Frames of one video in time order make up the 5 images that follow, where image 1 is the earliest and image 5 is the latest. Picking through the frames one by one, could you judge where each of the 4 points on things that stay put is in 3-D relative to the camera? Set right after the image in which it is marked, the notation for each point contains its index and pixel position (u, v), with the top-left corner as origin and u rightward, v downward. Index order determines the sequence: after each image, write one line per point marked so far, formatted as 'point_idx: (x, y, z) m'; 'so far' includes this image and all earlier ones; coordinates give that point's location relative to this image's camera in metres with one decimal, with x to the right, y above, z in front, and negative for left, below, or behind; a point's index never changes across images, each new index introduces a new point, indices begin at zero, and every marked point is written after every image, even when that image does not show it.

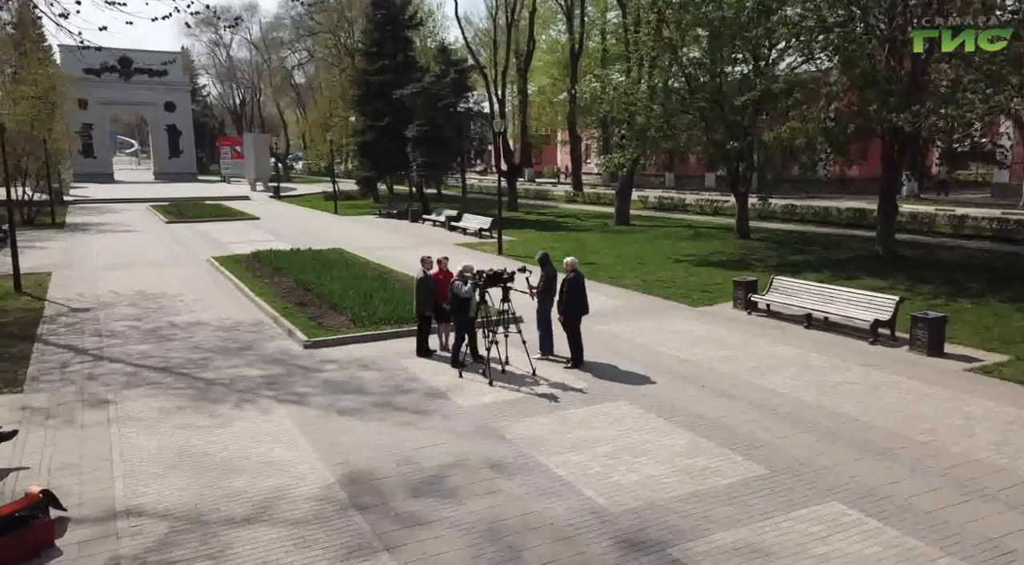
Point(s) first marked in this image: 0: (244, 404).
0: (-3.0, -1.3, +8.6) m
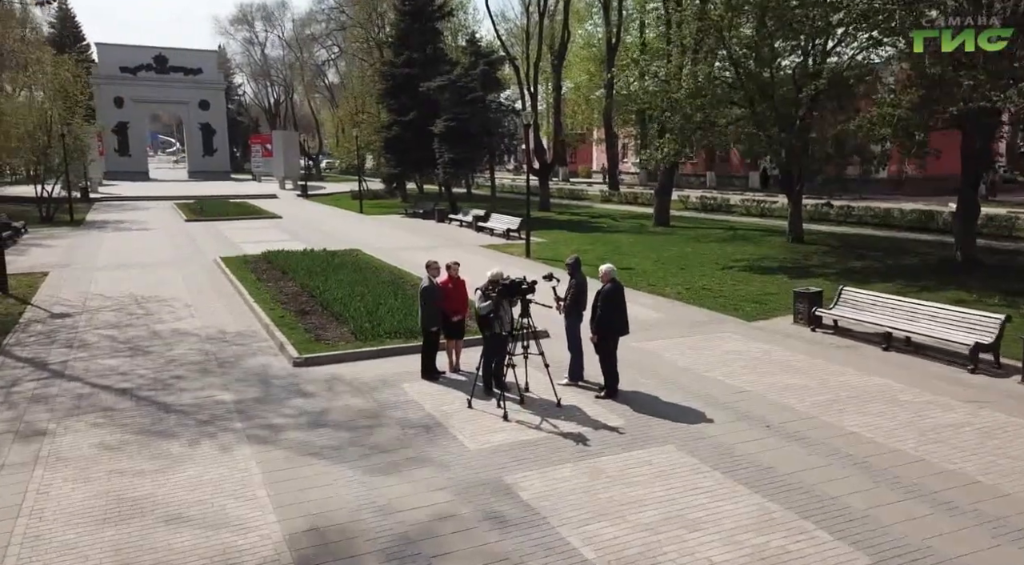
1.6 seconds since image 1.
0: (-2.8, -1.4, +7.1) m
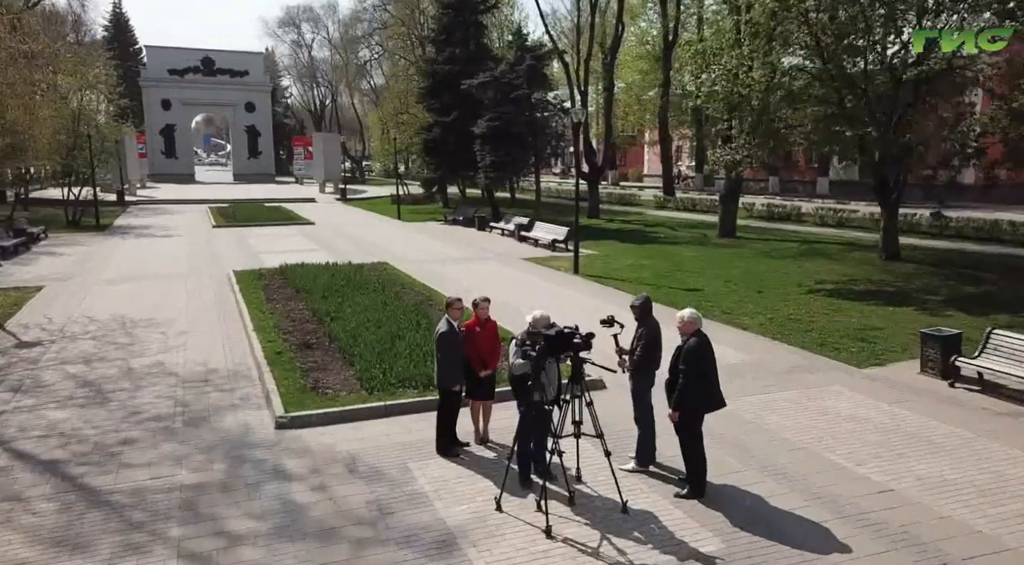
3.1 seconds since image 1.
0: (-2.5, -1.8, +5.0) m
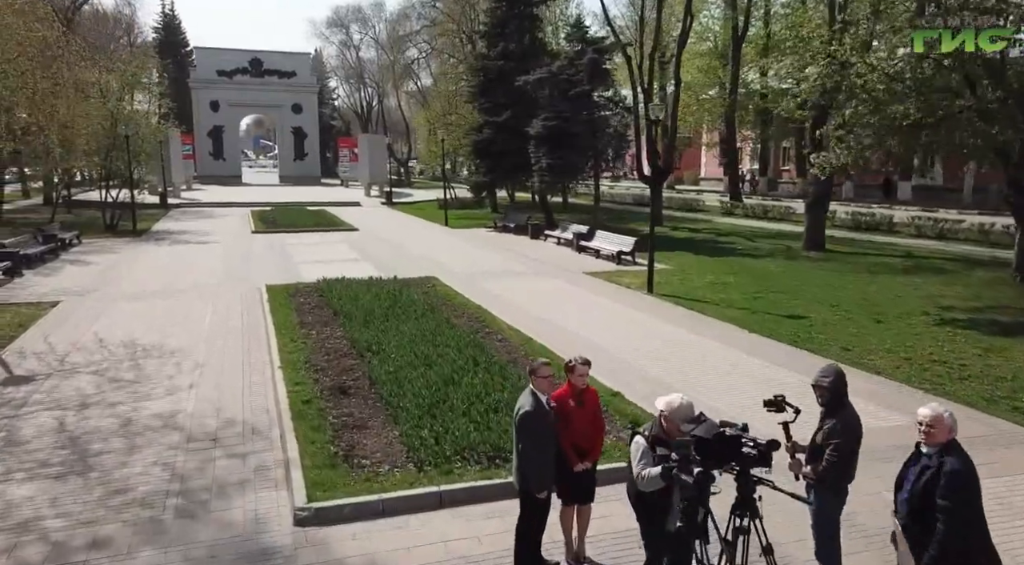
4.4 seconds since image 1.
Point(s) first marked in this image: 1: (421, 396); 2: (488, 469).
0: (-2.0, -2.1, +3.1) m
1: (-0.9, -1.1, +7.8) m
2: (-0.2, -1.5, +6.2) m
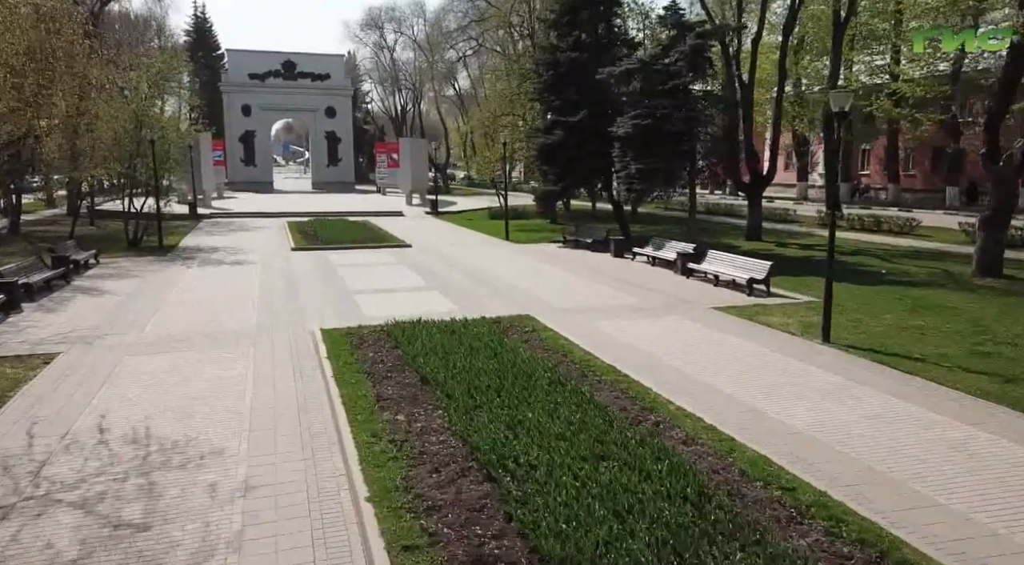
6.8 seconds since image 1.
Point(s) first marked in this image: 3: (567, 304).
0: (-0.5, -2.7, -0.4) m
1: (+0.8, -1.8, +4.2) m
2: (+1.4, -2.1, +2.7) m
3: (+1.0, -0.4, +14.0) m
